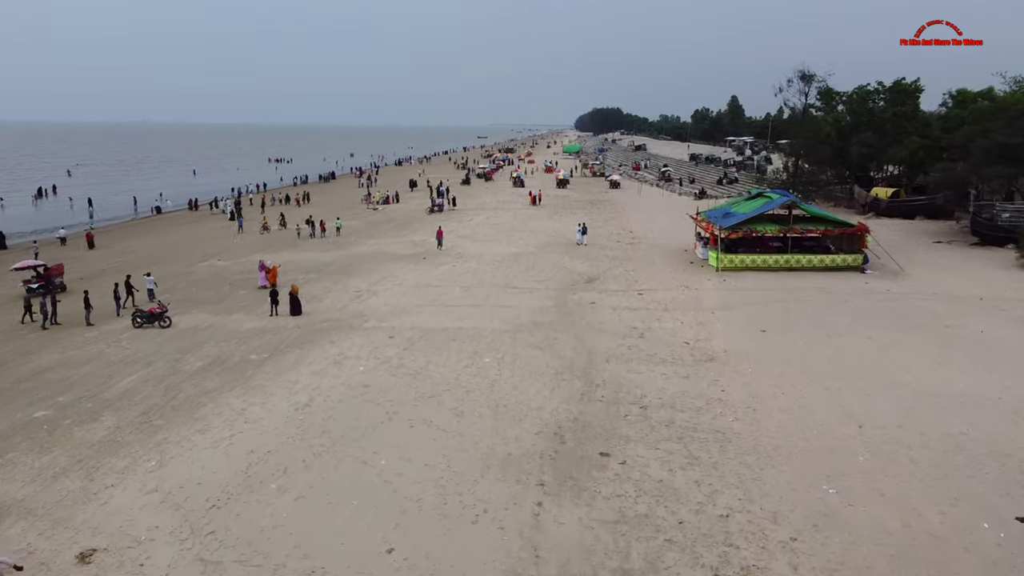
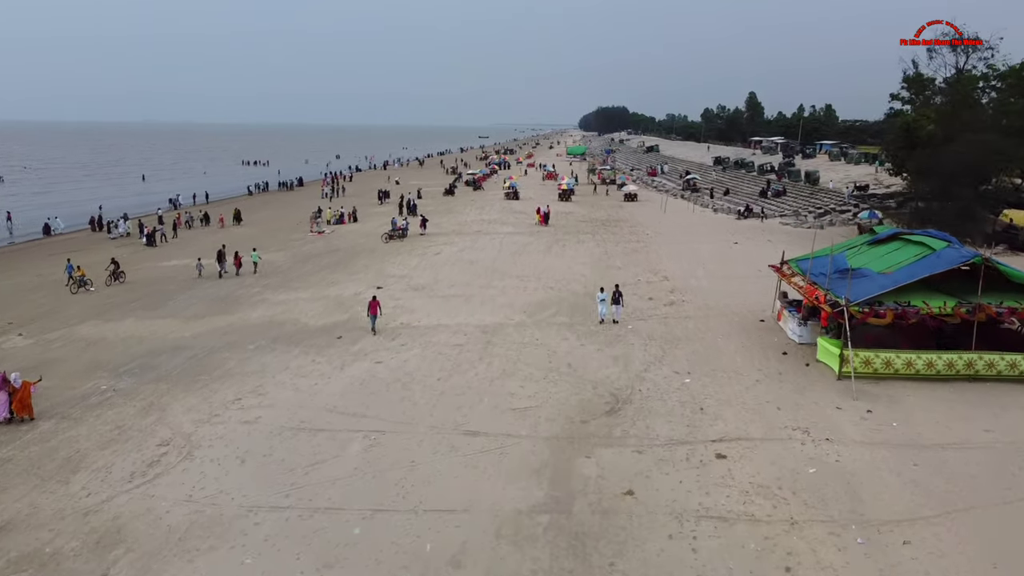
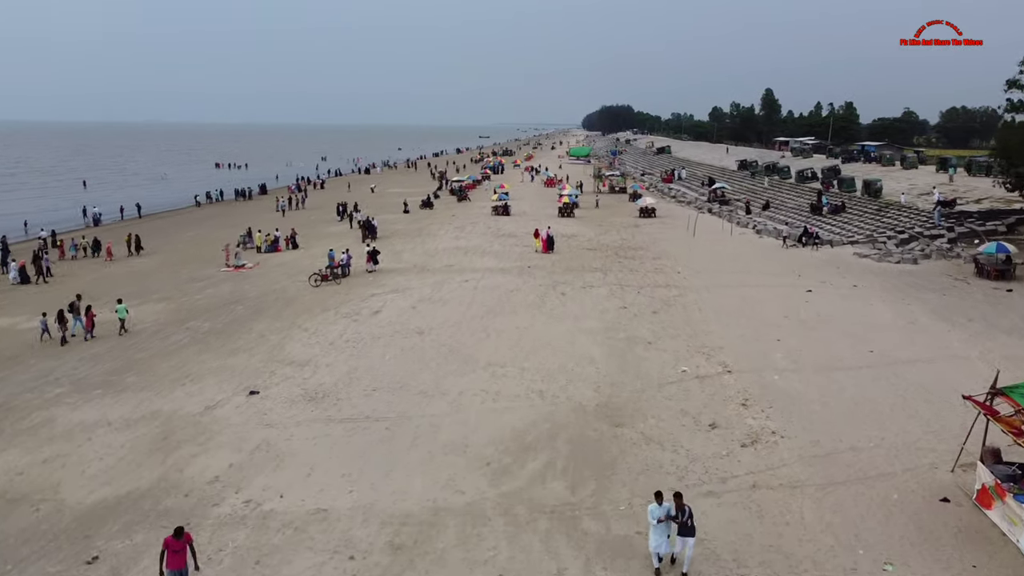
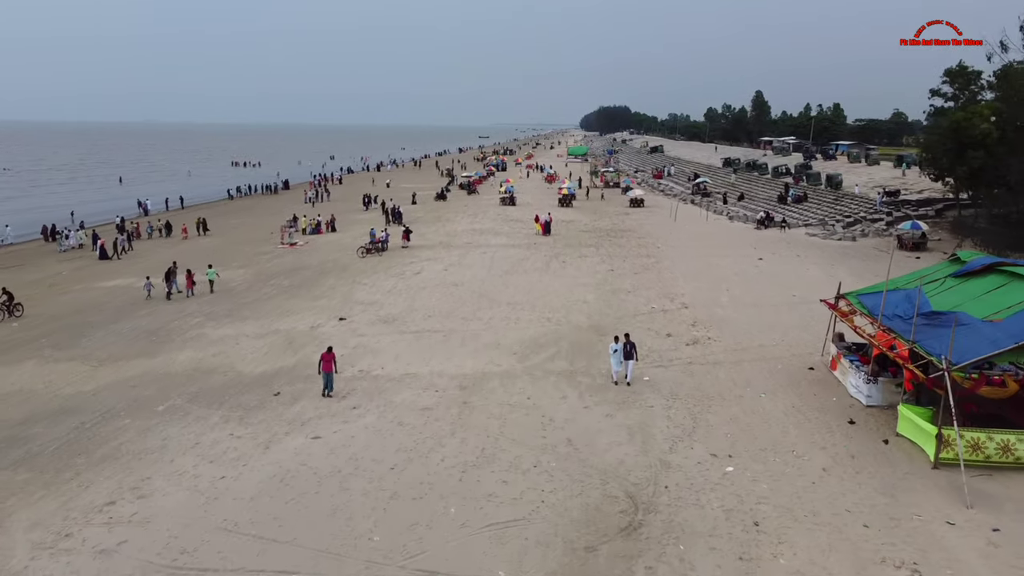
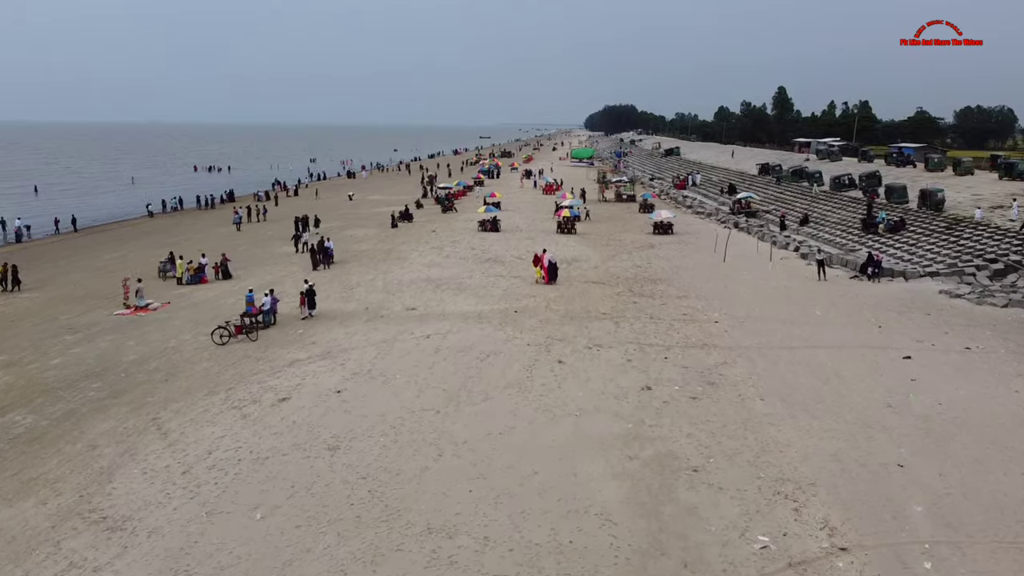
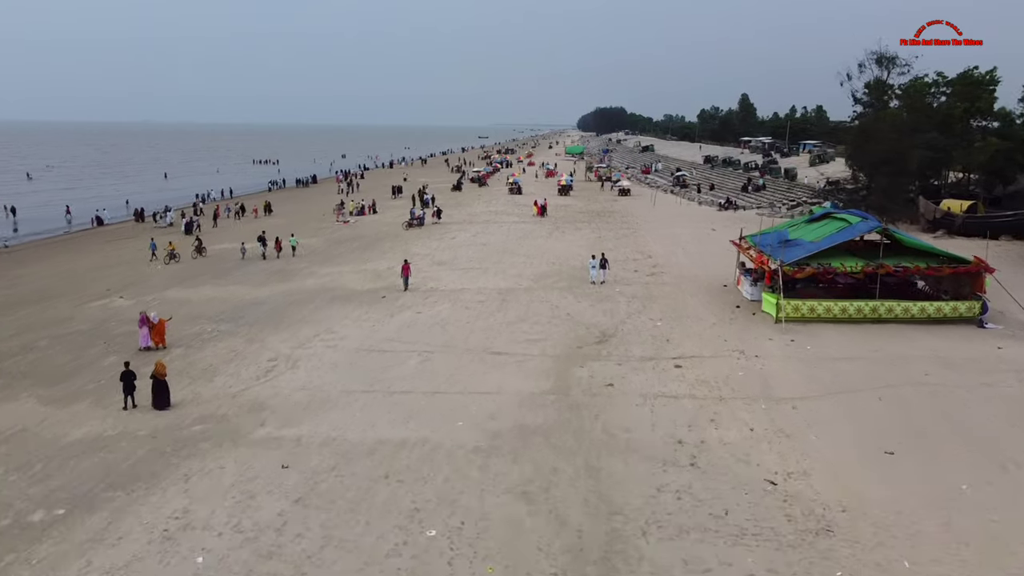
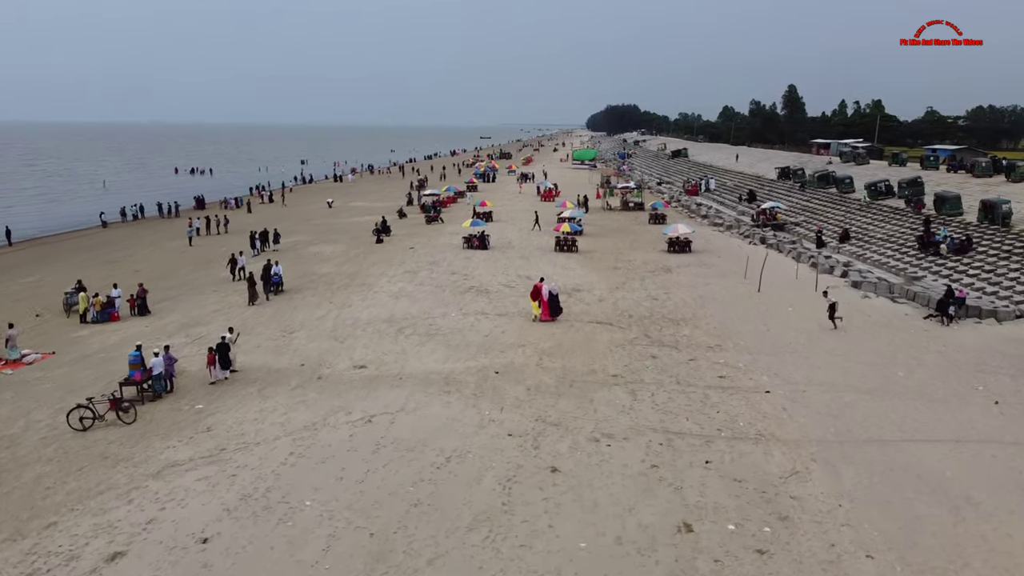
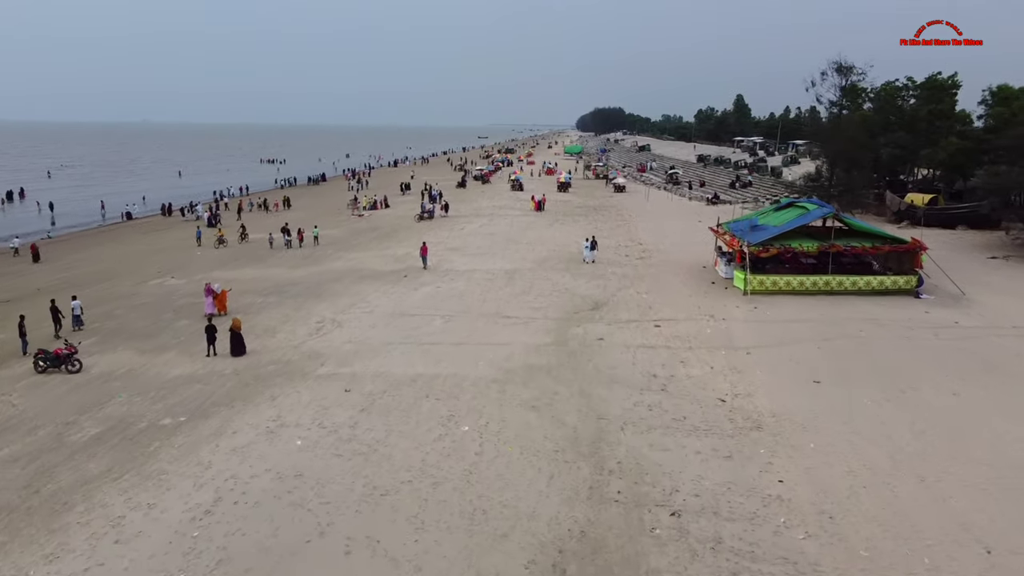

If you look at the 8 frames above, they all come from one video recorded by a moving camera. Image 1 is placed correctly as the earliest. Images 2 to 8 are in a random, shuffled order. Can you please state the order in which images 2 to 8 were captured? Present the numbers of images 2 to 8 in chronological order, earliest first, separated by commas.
8, 6, 2, 4, 3, 5, 7
